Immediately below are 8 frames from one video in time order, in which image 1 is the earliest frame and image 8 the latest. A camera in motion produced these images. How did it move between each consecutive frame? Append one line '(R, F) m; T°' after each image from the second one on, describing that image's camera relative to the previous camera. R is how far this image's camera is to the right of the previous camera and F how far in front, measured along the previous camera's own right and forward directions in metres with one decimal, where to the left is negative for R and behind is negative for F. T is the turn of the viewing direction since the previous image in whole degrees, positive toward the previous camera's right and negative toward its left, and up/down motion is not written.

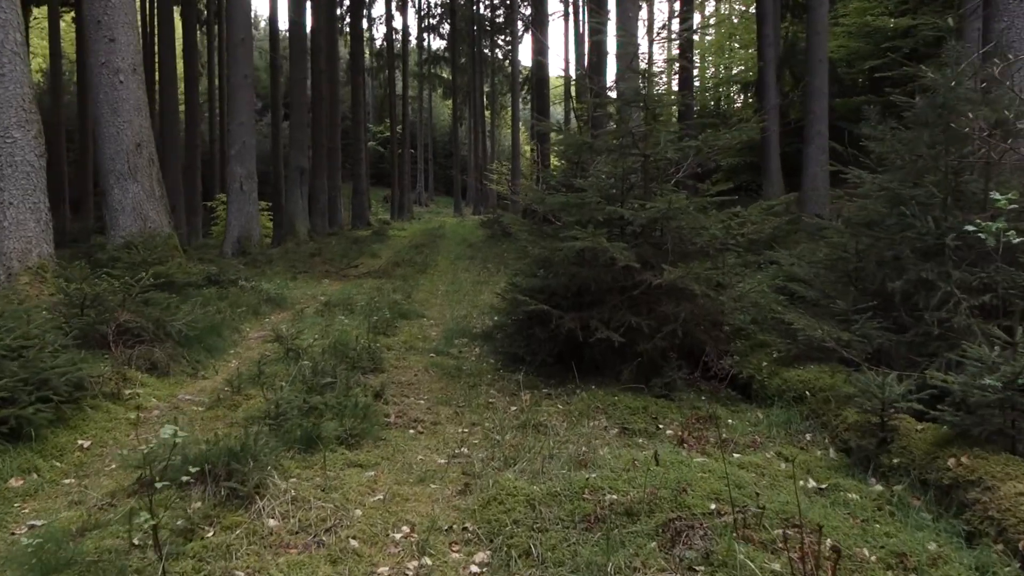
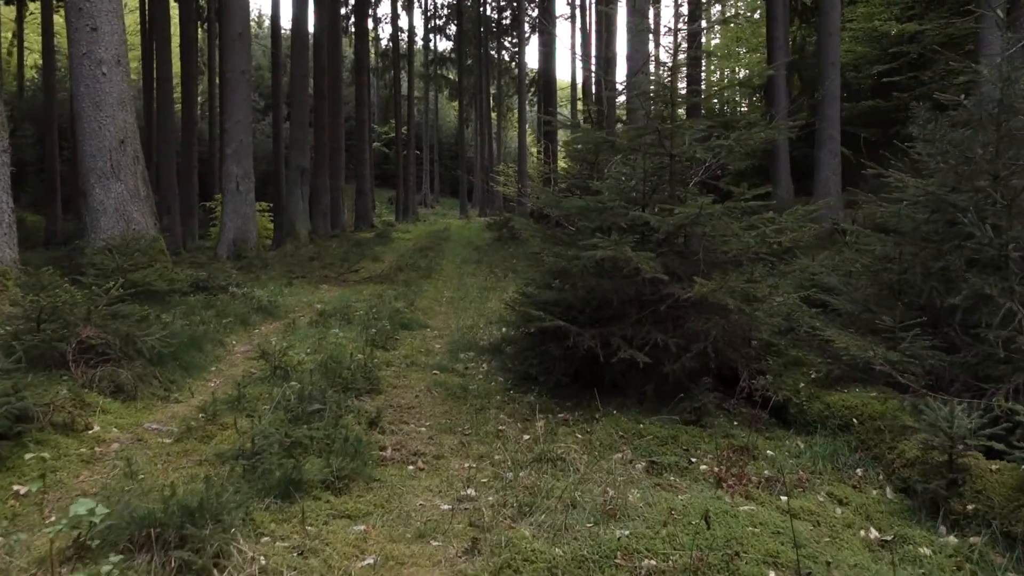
(-0.1, +0.7) m; 0°
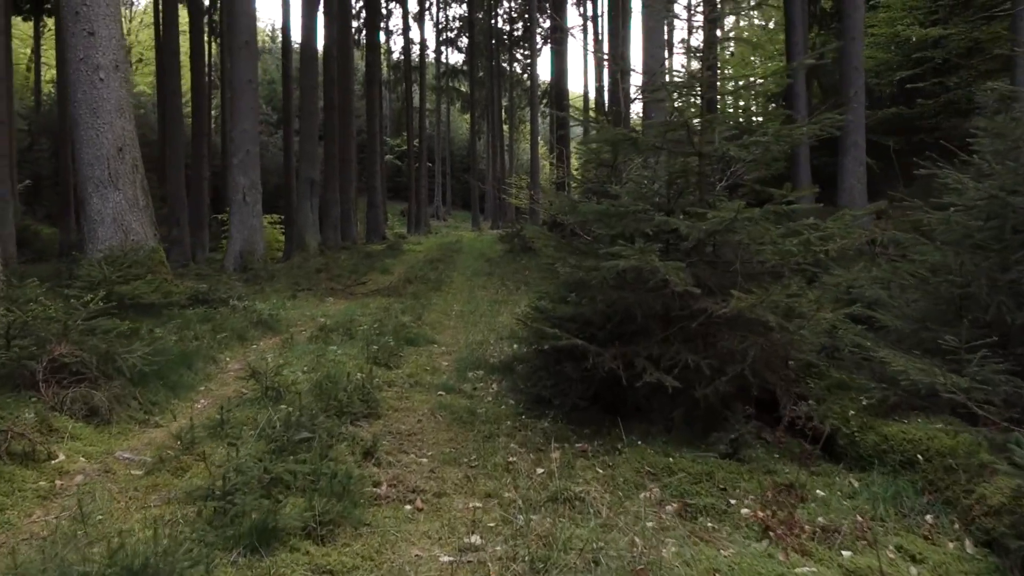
(0.0, +0.6) m; -1°
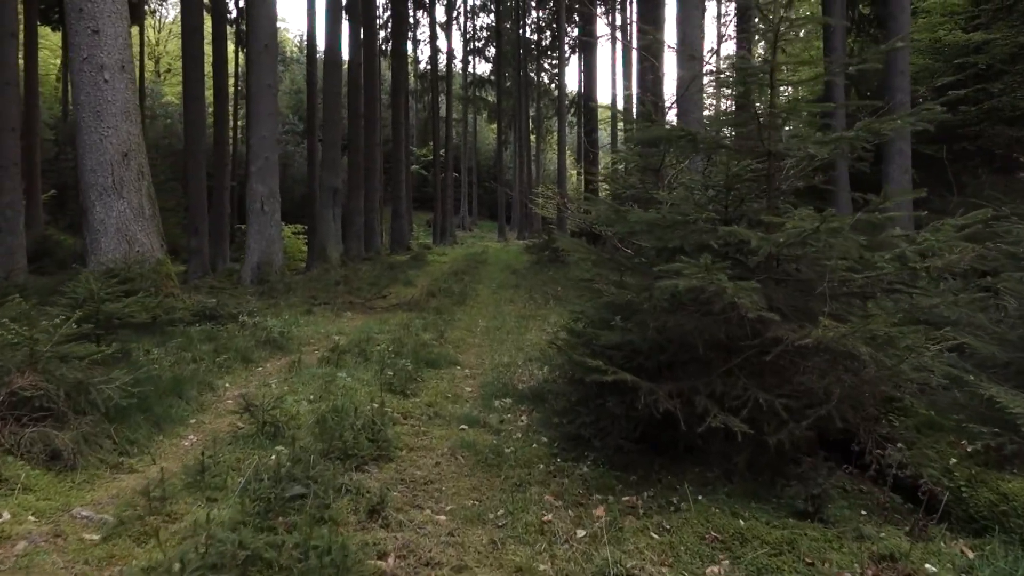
(-0.1, +0.8) m; -2°
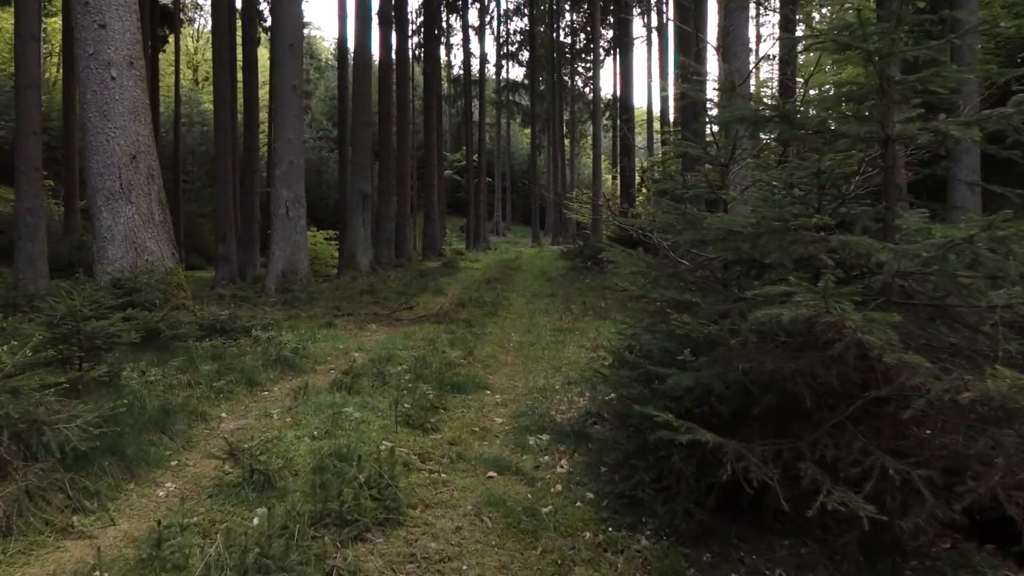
(0.0, +0.9) m; -3°
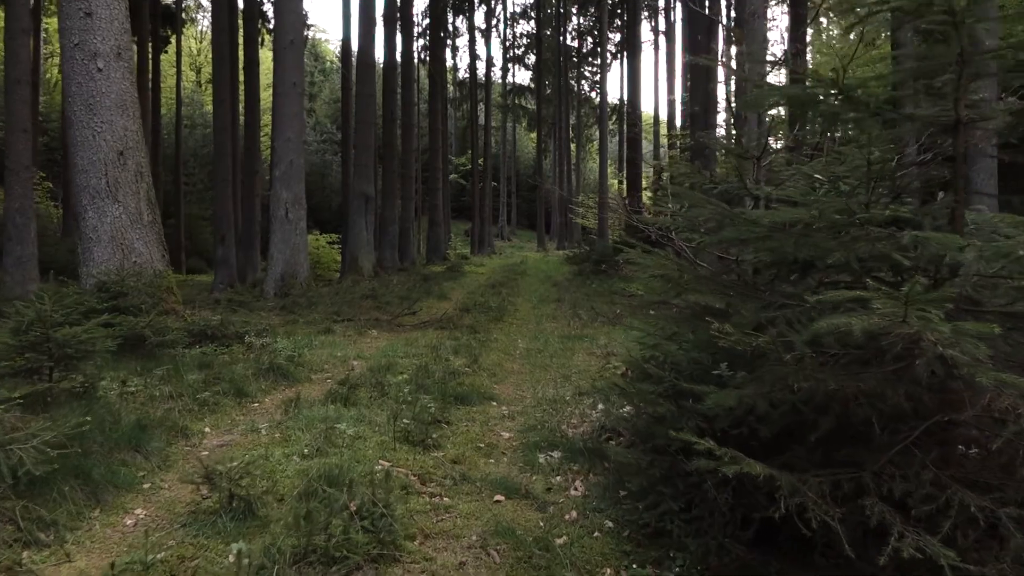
(0.0, +0.4) m; 0°
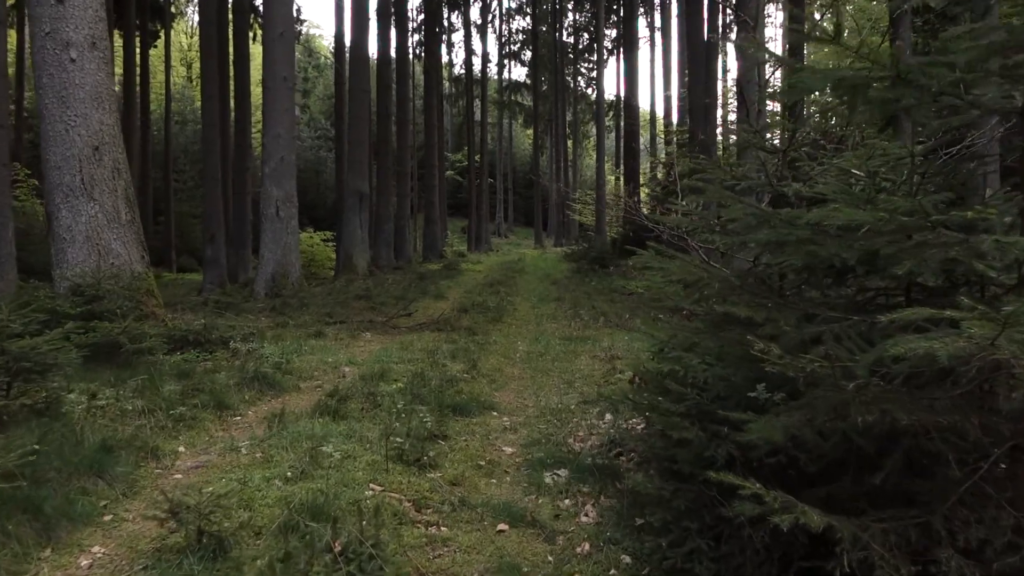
(0.0, +0.4) m; 0°
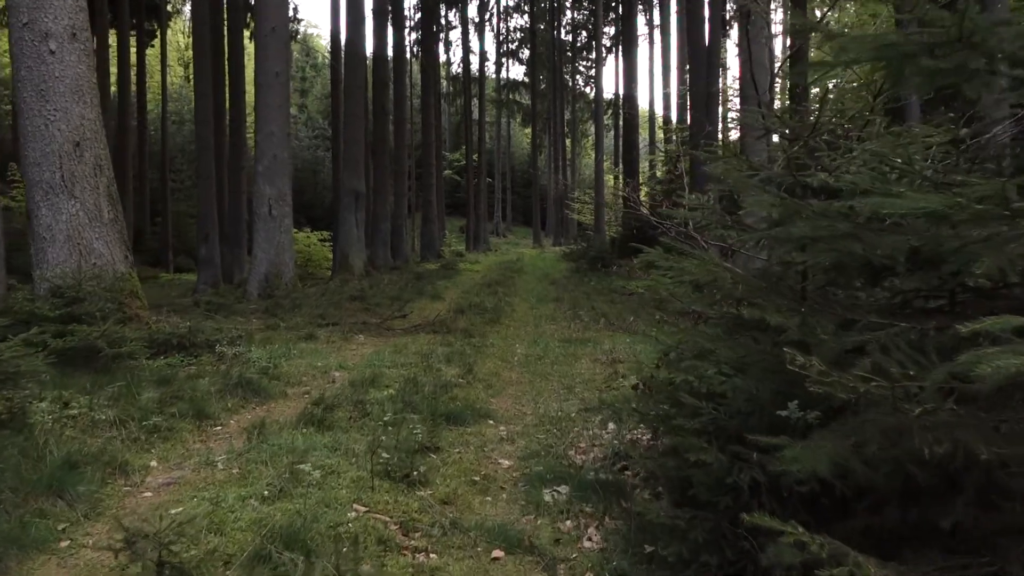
(0.0, +0.3) m; 0°
